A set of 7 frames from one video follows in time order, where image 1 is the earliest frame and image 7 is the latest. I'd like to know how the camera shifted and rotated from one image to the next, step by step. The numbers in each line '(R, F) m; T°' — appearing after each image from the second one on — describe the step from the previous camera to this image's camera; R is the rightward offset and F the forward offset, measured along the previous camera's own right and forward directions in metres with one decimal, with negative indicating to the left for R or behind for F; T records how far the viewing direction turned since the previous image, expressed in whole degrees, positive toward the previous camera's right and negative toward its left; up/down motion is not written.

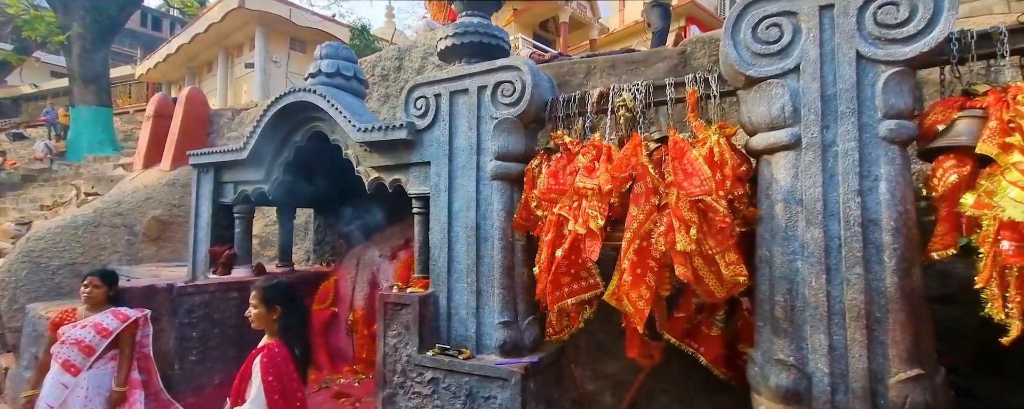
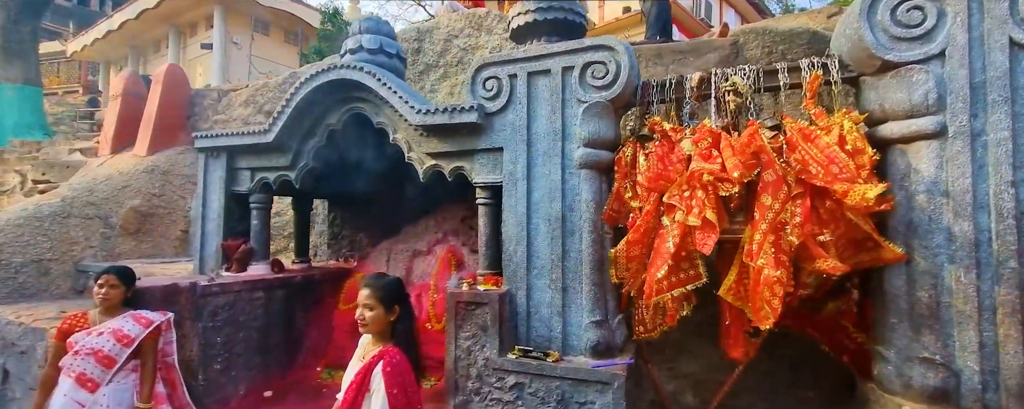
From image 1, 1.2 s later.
(-0.7, +0.3) m; +5°
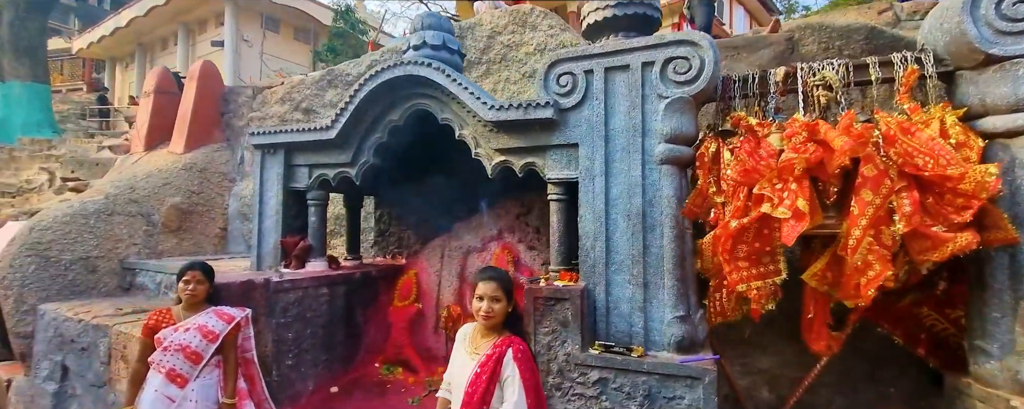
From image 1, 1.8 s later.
(-0.4, 0.0) m; 0°
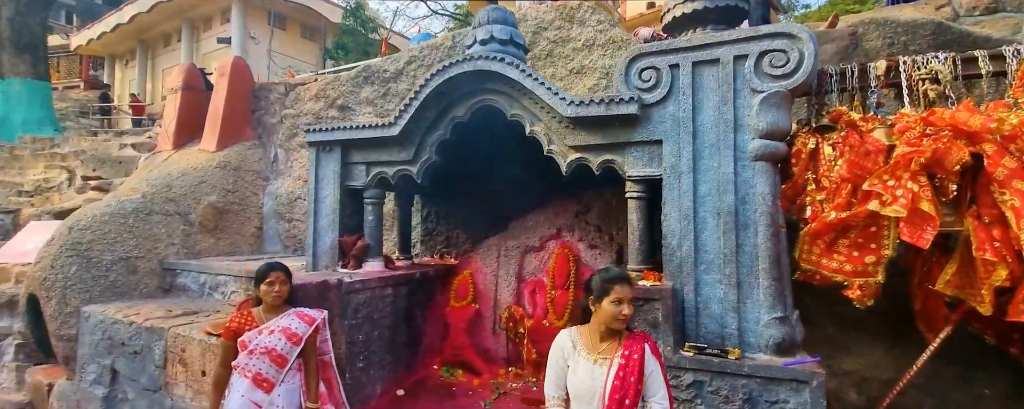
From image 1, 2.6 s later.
(-0.5, +0.1) m; +1°
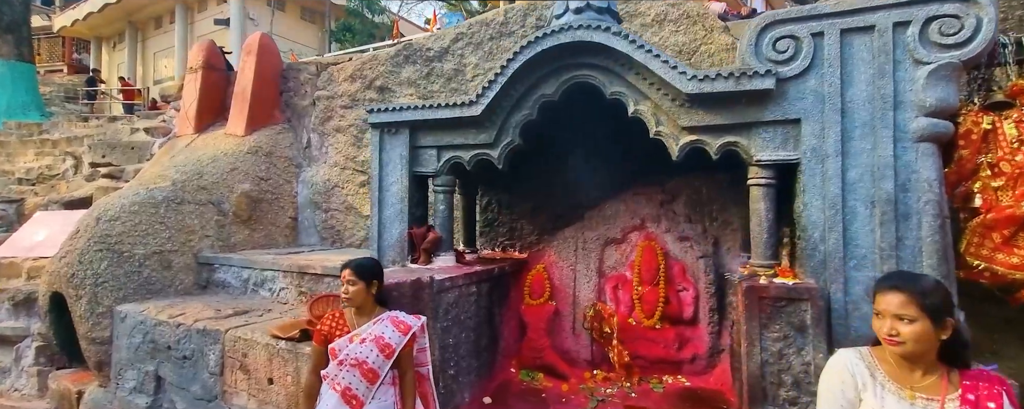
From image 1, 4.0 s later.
(-0.7, +0.4) m; +1°
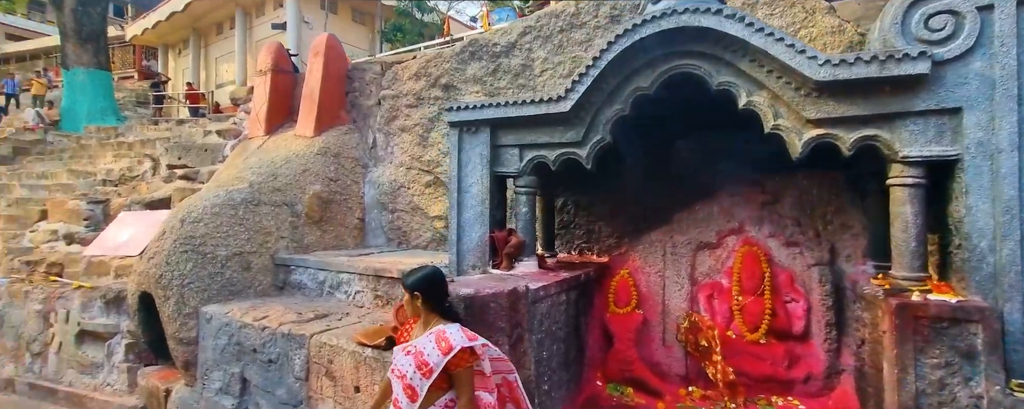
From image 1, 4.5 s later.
(-0.3, +0.2) m; -5°
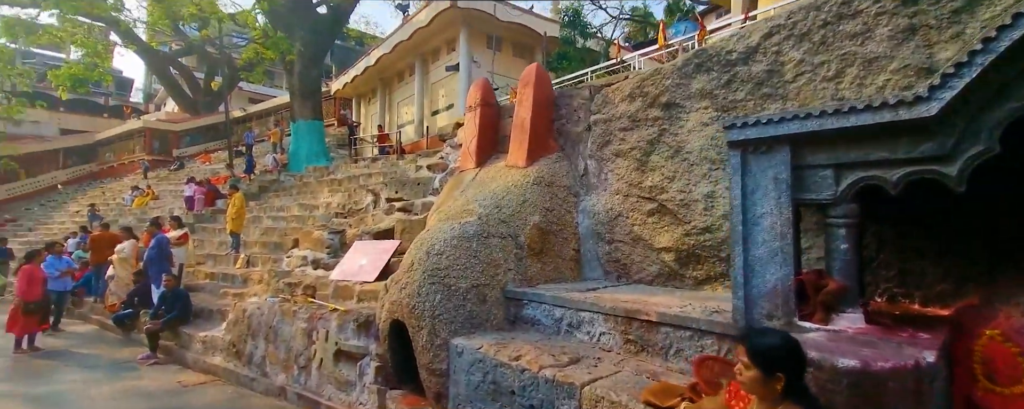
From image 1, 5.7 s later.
(-0.8, +0.3) m; -19°
